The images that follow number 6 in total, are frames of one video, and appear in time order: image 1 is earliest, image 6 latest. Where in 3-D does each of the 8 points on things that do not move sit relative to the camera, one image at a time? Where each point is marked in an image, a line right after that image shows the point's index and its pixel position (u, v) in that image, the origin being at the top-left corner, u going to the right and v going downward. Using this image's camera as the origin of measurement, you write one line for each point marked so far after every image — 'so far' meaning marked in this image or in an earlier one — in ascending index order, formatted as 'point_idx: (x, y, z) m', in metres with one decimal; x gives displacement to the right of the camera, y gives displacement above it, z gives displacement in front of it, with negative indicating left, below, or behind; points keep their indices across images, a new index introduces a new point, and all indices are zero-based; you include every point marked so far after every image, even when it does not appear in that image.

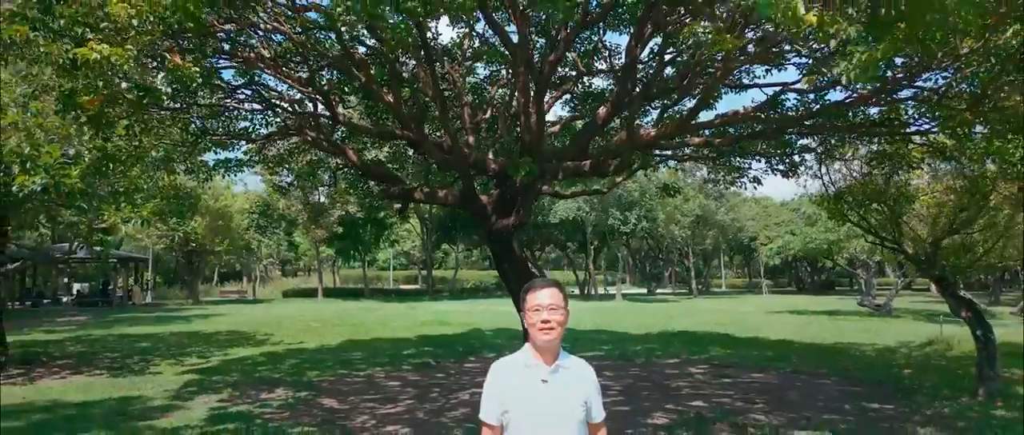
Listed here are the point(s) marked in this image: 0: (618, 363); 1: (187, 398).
0: (+1.4, -2.0, +10.3) m
1: (-3.4, -1.9, +7.9) m
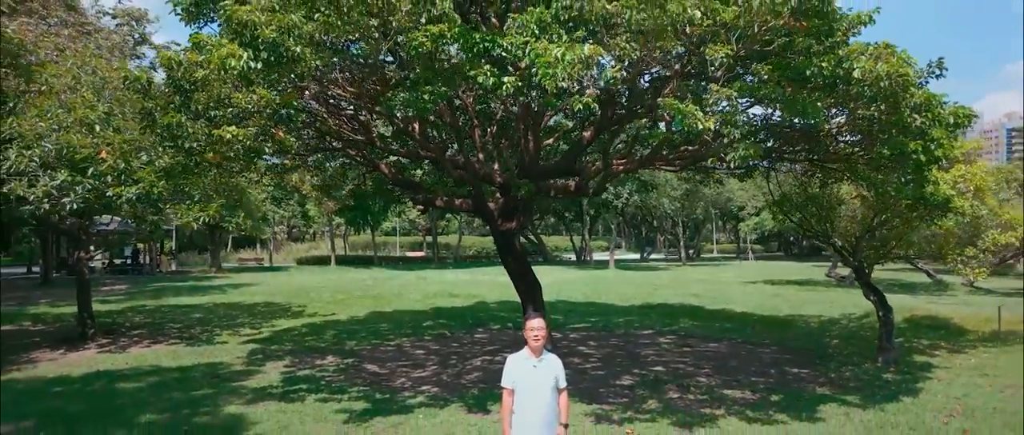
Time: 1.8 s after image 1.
0: (+1.5, -1.9, +12.5) m
1: (-3.3, -1.9, +10.1) m
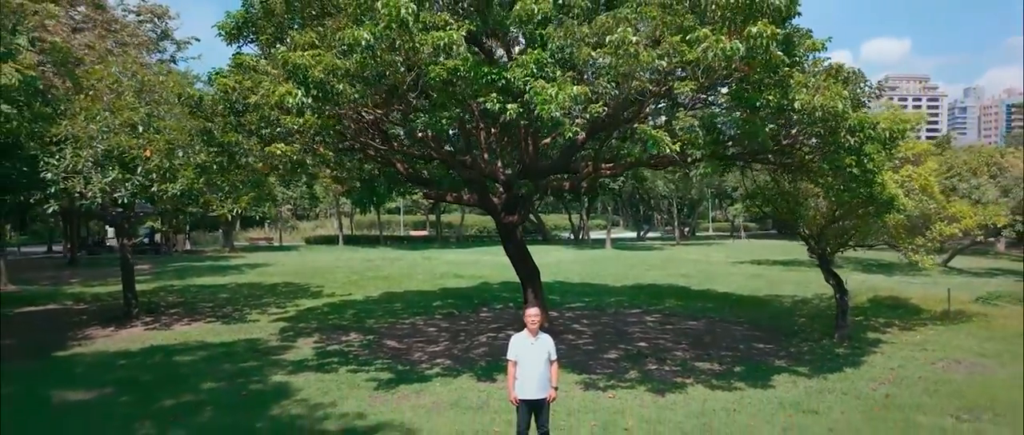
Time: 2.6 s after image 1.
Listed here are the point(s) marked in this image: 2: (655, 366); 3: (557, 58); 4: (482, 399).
0: (+1.5, -1.7, +13.9) m
1: (-3.3, -1.8, +11.5) m
2: (+1.8, -1.9, +9.5) m
3: (+0.5, +1.5, +7.3) m
4: (-0.3, -1.9, +8.0) m
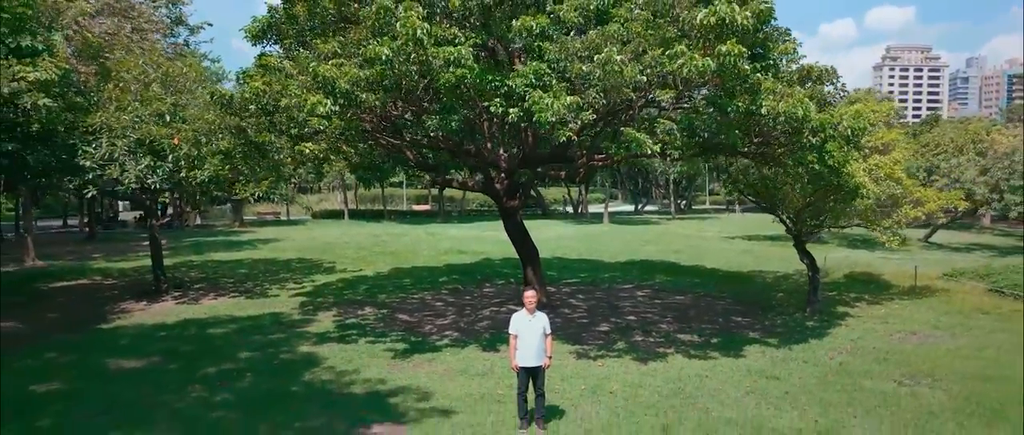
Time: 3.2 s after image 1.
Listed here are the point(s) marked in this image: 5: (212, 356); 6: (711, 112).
0: (+1.5, -1.4, +15.0) m
1: (-3.3, -1.6, +12.6) m
2: (+1.8, -1.7, +10.6) m
3: (+0.5, +1.6, +8.3) m
4: (-0.3, -1.8, +9.1) m
5: (-3.9, -1.8, +9.9) m
6: (+2.2, +1.2, +8.3) m
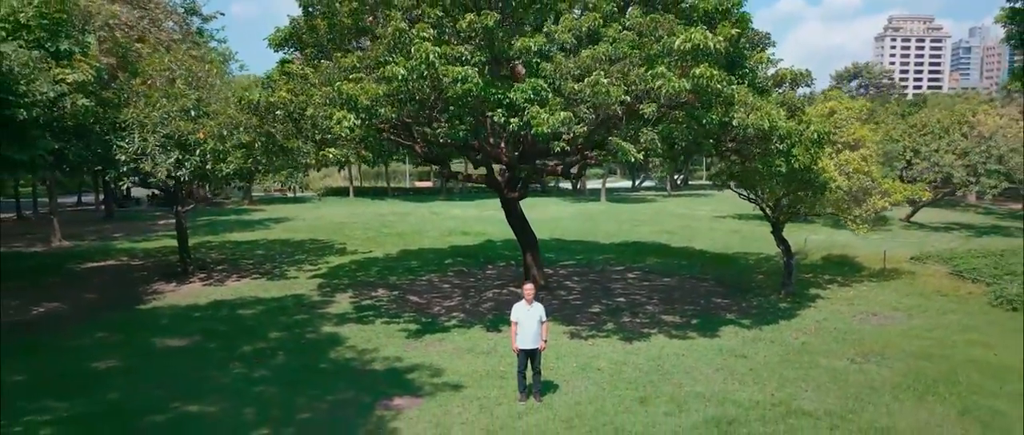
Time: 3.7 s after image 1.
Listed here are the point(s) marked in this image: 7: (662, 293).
0: (+1.5, -1.1, +16.2) m
1: (-3.3, -1.4, +13.8) m
2: (+1.8, -1.6, +11.8) m
3: (+0.5, +1.6, +9.3) m
4: (-0.3, -1.7, +10.3) m
5: (-3.9, -1.7, +11.1) m
6: (+2.2, +1.2, +9.4) m
7: (+2.7, -1.4, +13.8) m
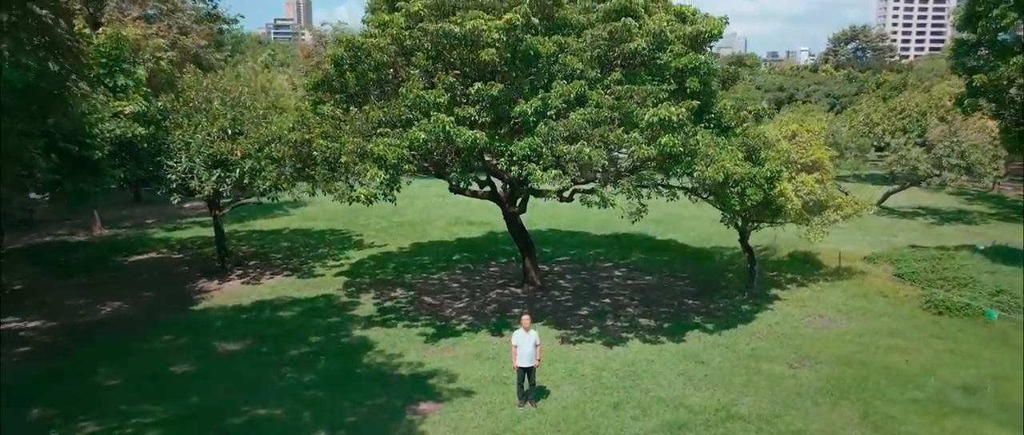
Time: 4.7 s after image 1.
0: (+1.5, -1.2, +18.3) m
1: (-3.3, -1.6, +15.9) m
2: (+1.8, -1.9, +14.0) m
3: (+0.5, +1.1, +11.3) m
4: (-0.3, -2.2, +12.4) m
5: (-3.9, -2.1, +13.2) m
6: (+2.2, +0.7, +11.4) m
7: (+2.7, -1.6, +15.9) m
